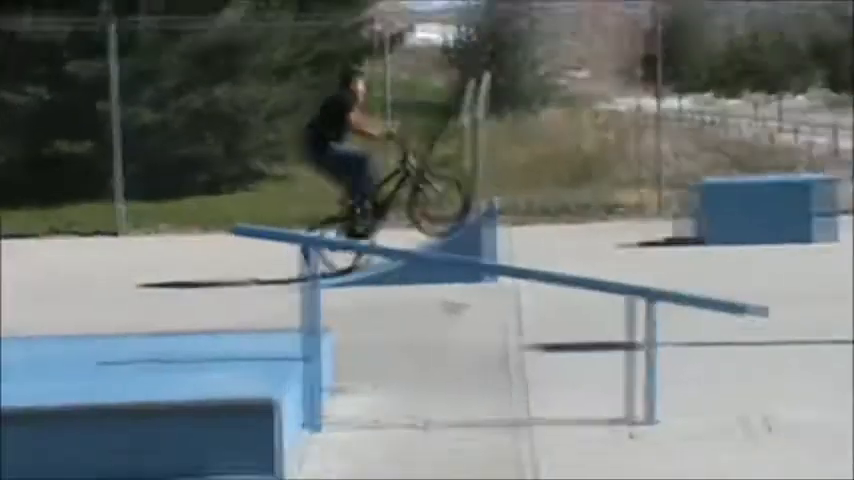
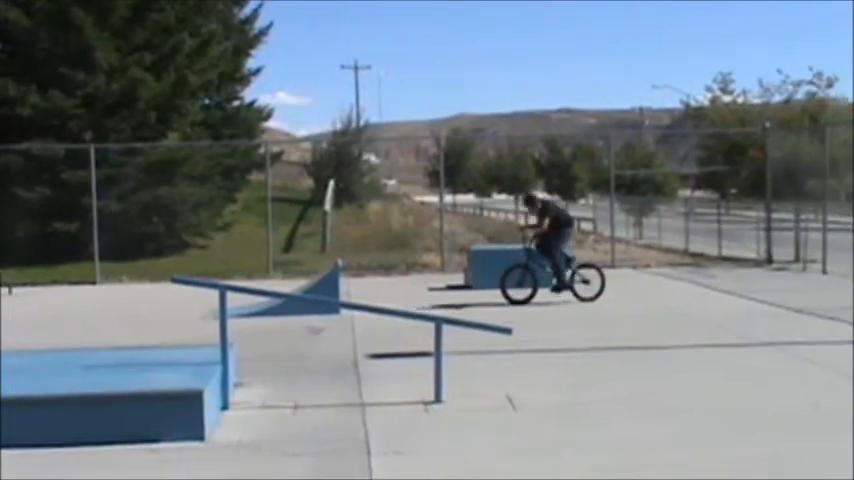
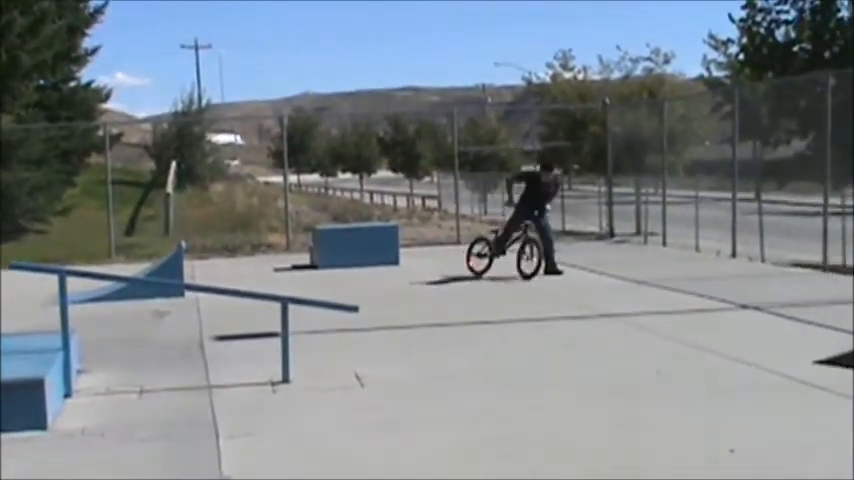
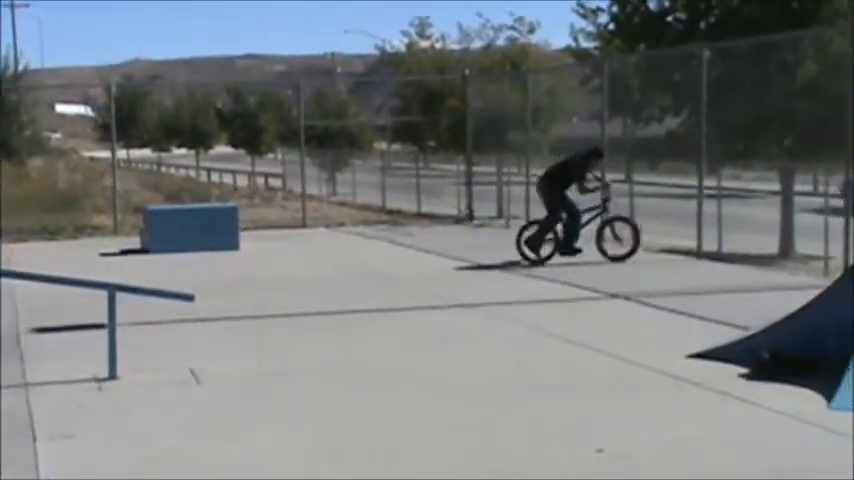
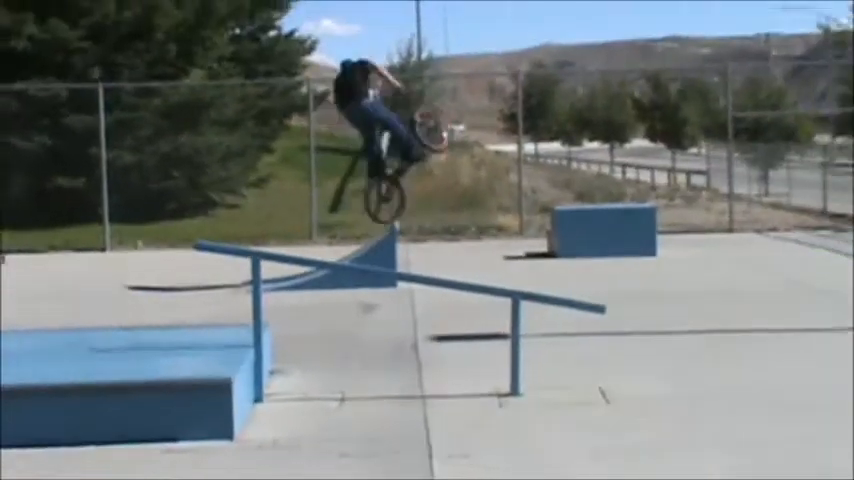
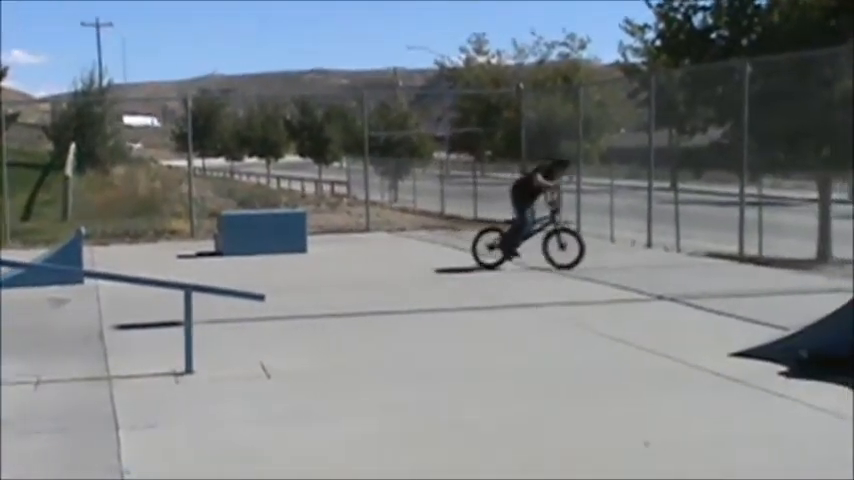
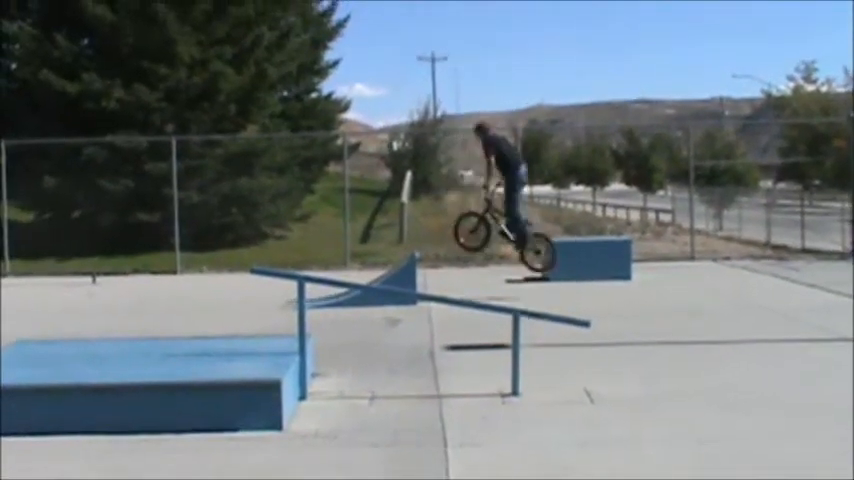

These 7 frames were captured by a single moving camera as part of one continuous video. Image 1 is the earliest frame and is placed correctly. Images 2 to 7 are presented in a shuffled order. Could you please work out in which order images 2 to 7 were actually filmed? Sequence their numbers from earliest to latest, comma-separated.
5, 7, 2, 3, 6, 4
